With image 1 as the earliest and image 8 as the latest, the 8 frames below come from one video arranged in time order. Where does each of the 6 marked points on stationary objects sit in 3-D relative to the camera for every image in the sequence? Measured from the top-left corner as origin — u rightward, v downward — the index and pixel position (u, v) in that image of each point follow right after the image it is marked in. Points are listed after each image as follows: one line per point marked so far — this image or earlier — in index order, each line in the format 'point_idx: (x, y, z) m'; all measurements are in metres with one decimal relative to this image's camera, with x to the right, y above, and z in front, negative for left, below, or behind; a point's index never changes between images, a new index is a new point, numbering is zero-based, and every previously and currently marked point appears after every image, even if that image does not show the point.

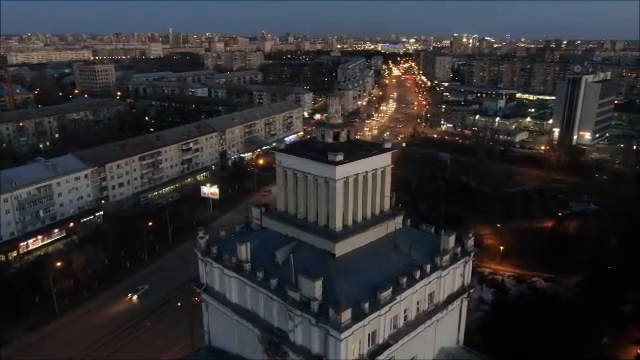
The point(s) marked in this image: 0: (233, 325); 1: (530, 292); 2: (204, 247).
0: (-1.7, -2.8, +9.6) m
1: (+7.8, -4.2, +18.6) m
2: (-2.3, -1.3, +9.9) m
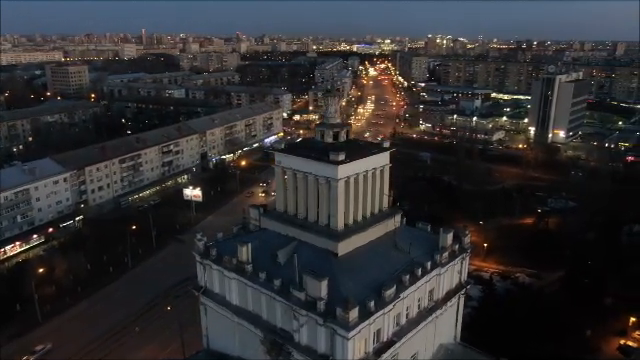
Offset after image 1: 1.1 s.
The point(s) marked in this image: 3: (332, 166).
0: (-1.7, -2.8, +9.5) m
1: (+7.4, -4.1, +19.0) m
2: (-2.3, -1.4, +9.8) m
3: (+0.2, +0.2, +8.4) m
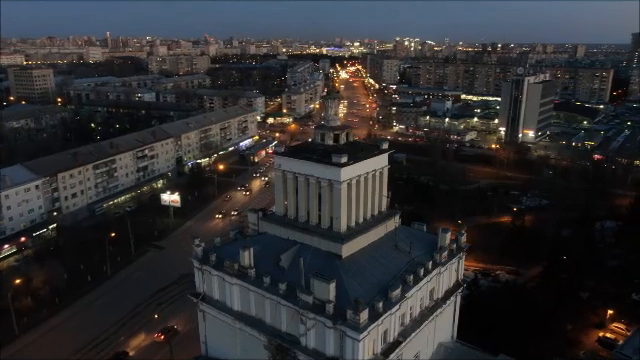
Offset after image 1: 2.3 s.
0: (-1.6, -2.9, +9.4) m
1: (+6.9, -4.1, +19.4) m
2: (-2.3, -1.4, +9.6) m
3: (+0.3, +0.2, +8.5) m
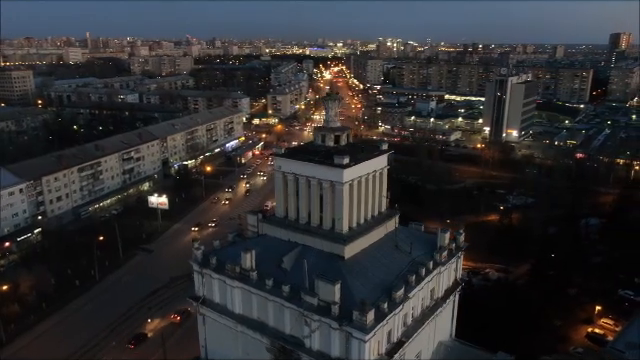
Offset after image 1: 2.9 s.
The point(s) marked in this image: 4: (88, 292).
0: (-1.6, -2.9, +9.3) m
1: (+6.6, -4.1, +19.6) m
2: (-2.3, -1.5, +9.6) m
3: (+0.3, +0.2, +8.5) m
4: (-9.2, -4.4, +19.7) m
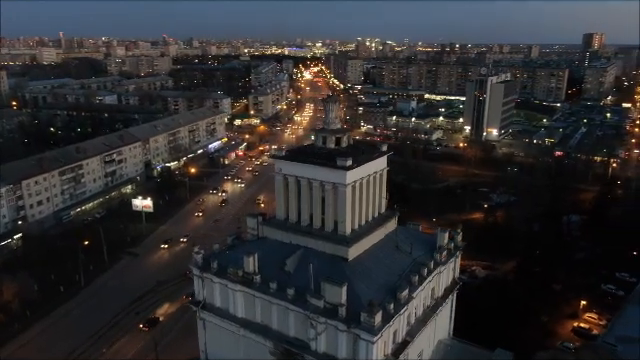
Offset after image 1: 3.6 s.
0: (-1.5, -3.0, +9.3) m
1: (+6.2, -4.0, +19.9) m
2: (-2.3, -1.6, +9.5) m
3: (+0.3, +0.1, +8.5) m
4: (-9.5, -4.5, +19.3) m
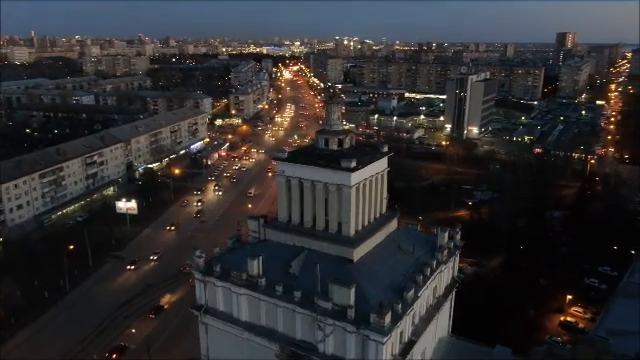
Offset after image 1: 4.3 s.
0: (-1.5, -3.0, +9.2) m
1: (+5.8, -3.9, +20.1) m
2: (-2.2, -1.6, +9.3) m
3: (+0.4, +0.1, +8.5) m
4: (-9.9, -4.7, +18.9) m
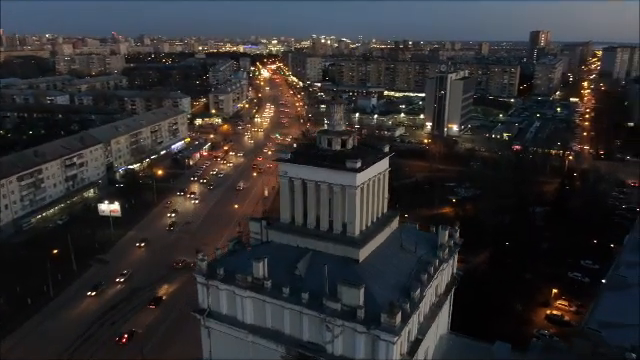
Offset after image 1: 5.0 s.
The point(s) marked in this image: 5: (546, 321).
0: (-1.4, -3.0, +9.1) m
1: (+5.4, -3.8, +20.4) m
2: (-2.1, -1.7, +9.2) m
3: (+0.5, +0.1, +8.5) m
4: (-10.2, -4.8, +18.4) m
5: (+8.1, -5.0, +17.8) m
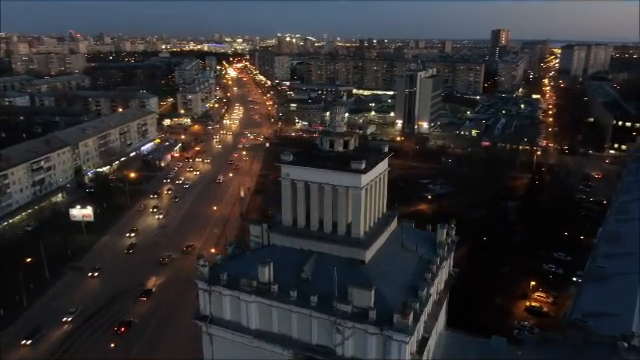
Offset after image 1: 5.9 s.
0: (-1.3, -3.1, +9.0) m
1: (+4.8, -3.7, +20.7) m
2: (-2.1, -1.7, +9.0) m
3: (+0.6, +0.1, +8.5) m
4: (-10.6, -5.0, +17.7) m
5: (+7.7, -4.9, +18.3) m
